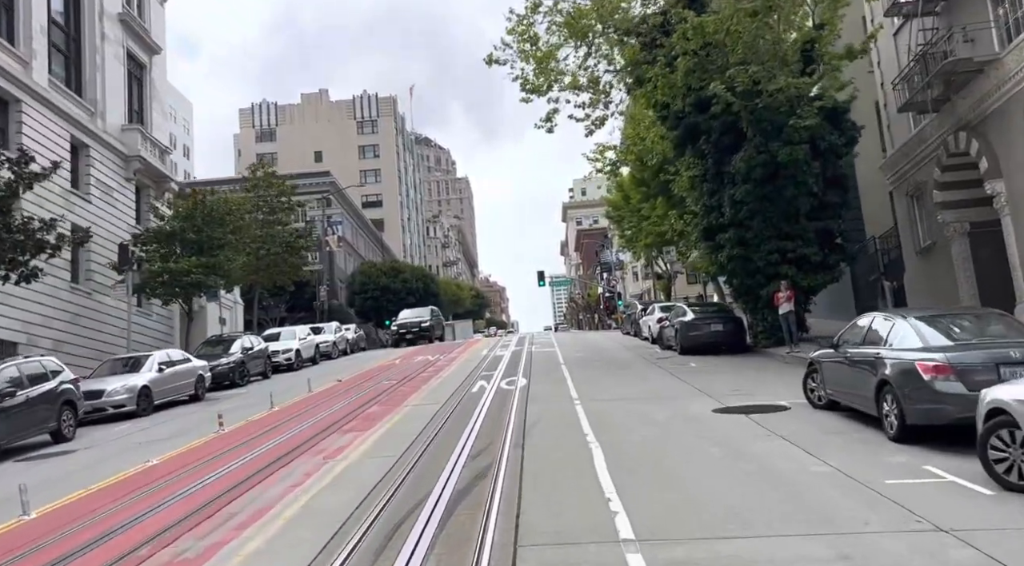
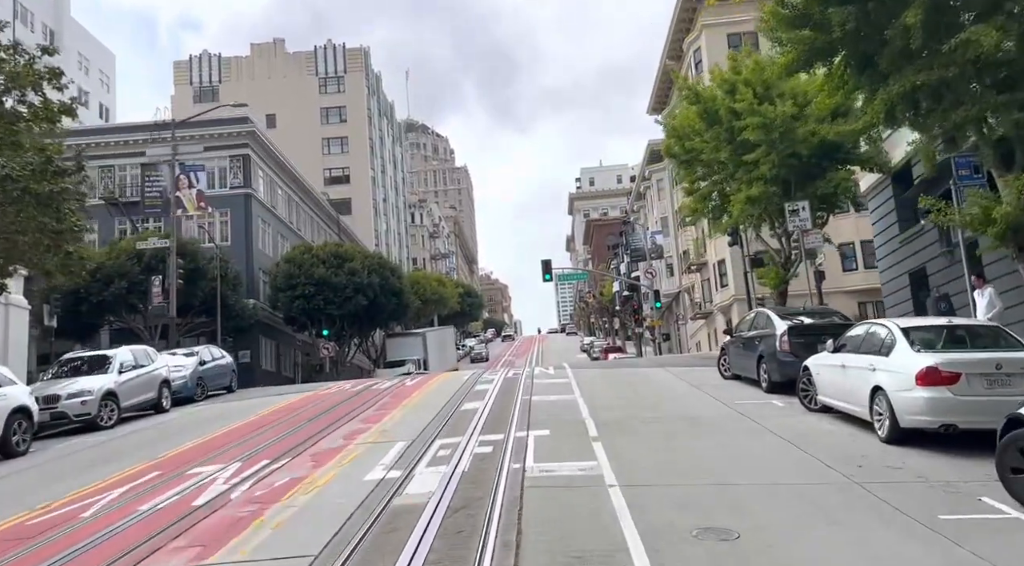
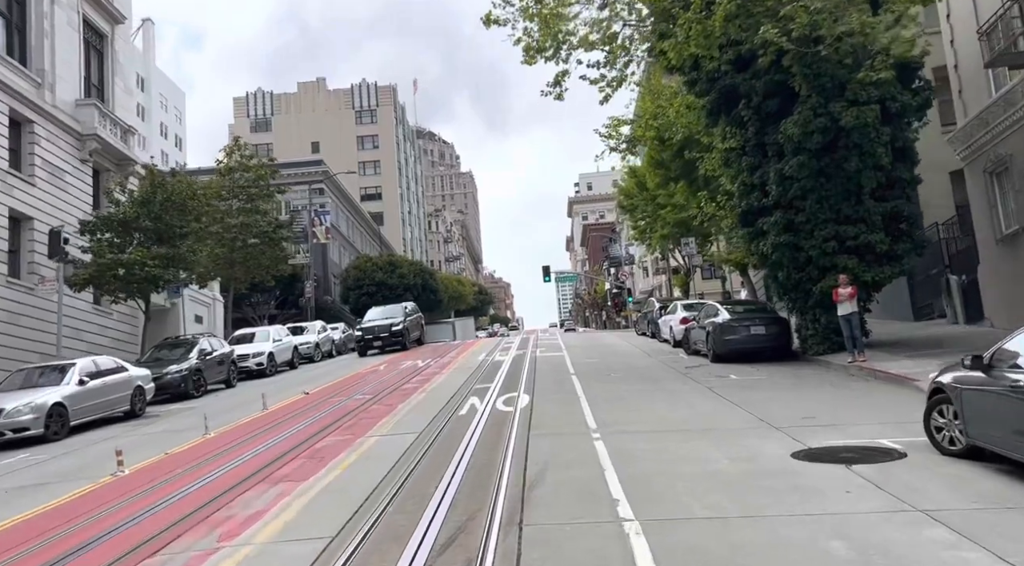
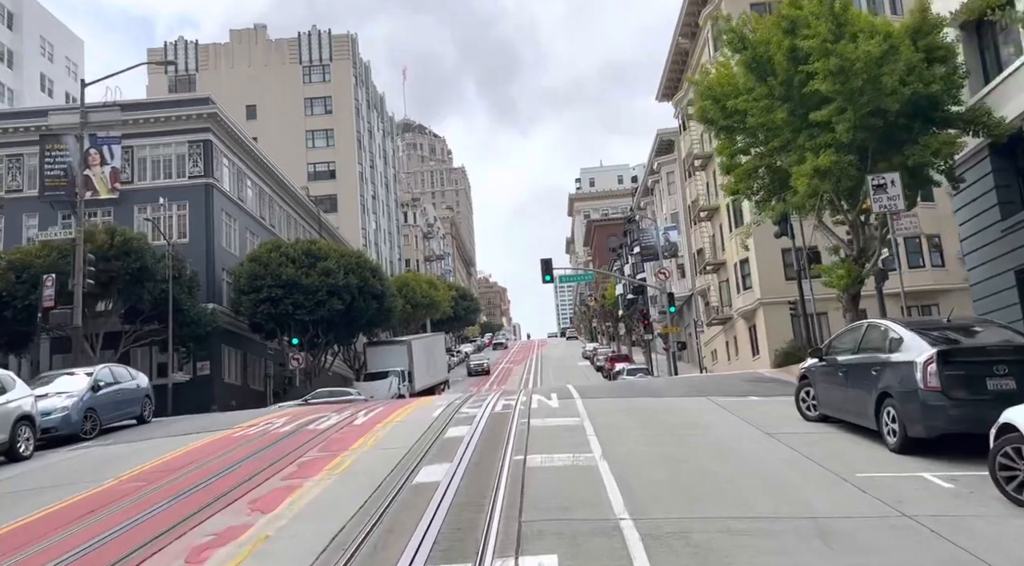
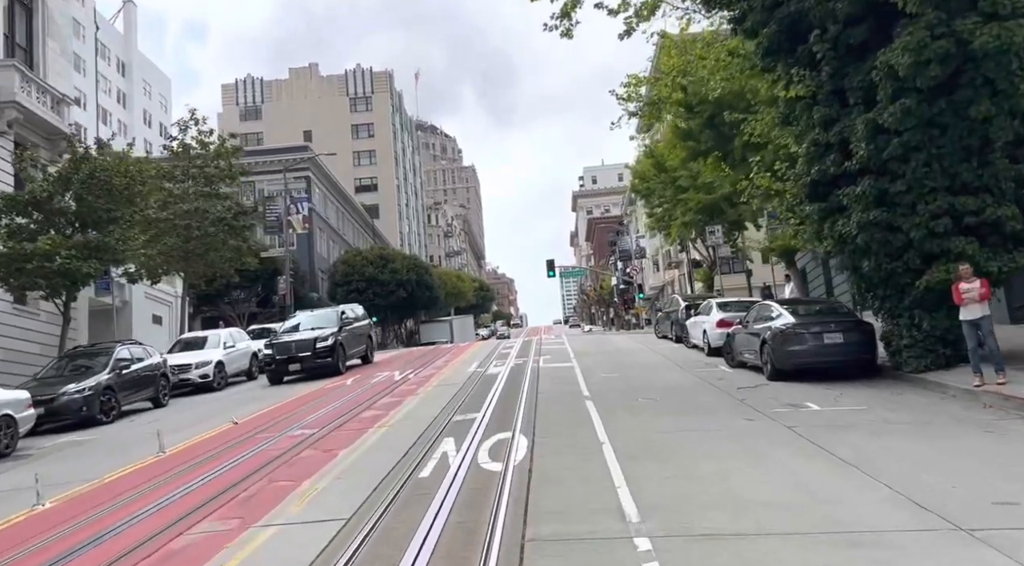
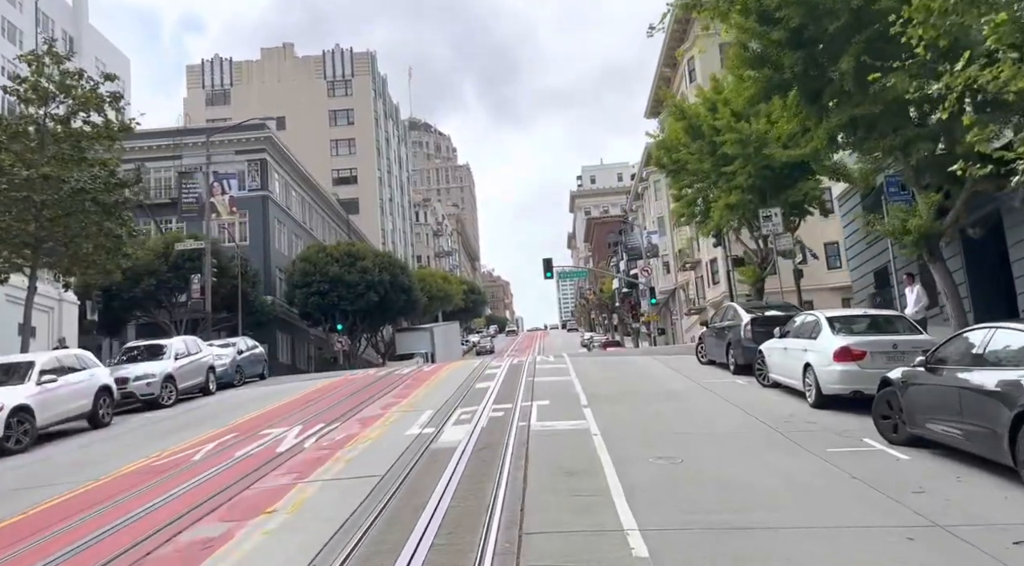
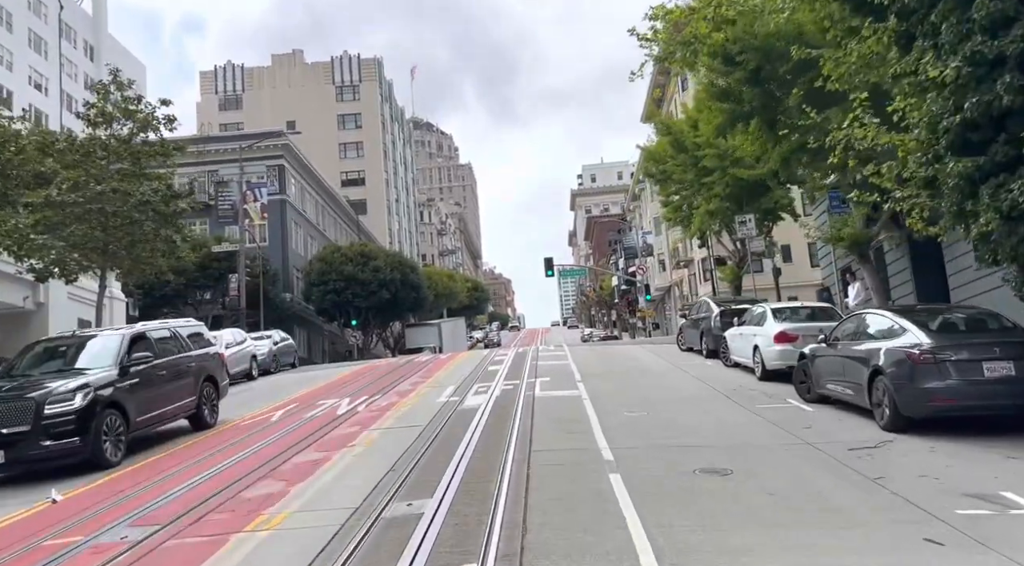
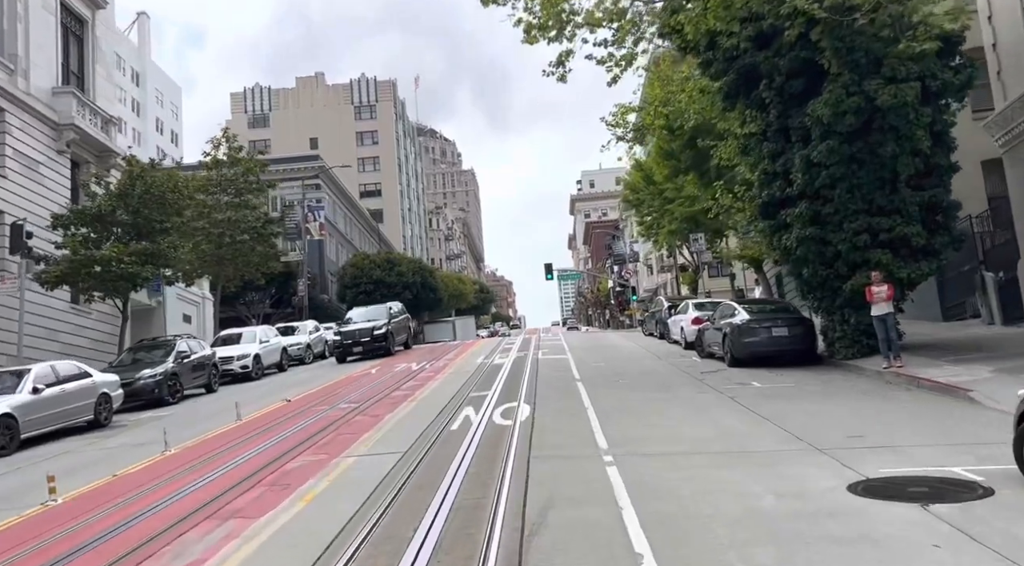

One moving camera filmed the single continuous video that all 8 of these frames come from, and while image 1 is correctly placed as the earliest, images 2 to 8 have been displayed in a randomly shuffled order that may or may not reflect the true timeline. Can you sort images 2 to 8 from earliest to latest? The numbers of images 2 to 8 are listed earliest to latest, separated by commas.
3, 8, 5, 7, 6, 2, 4
